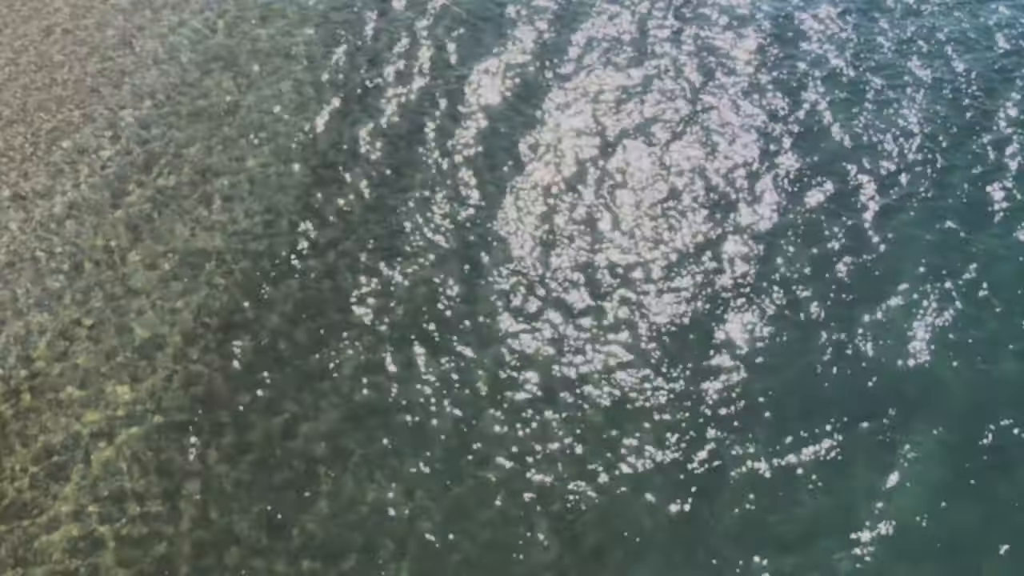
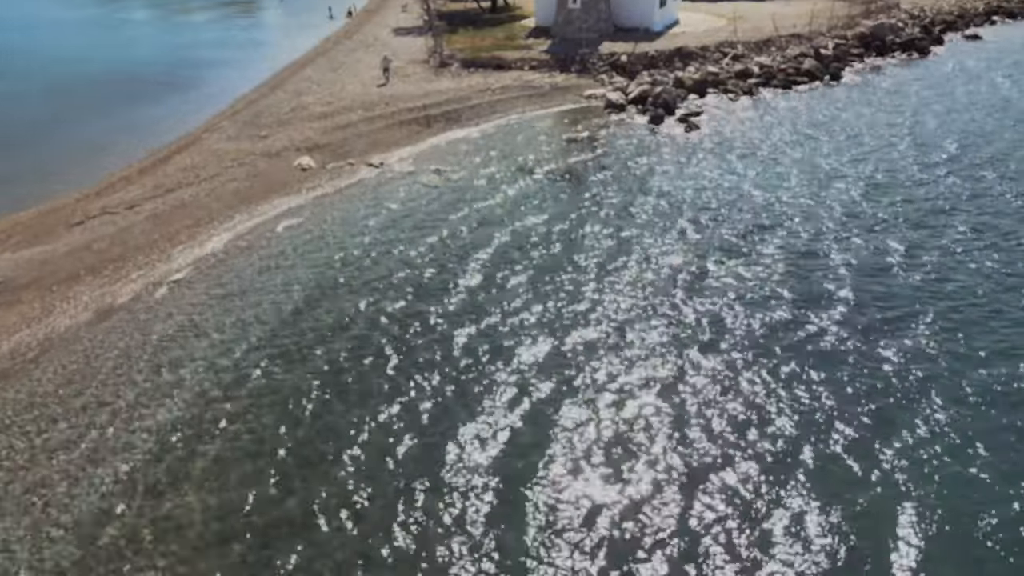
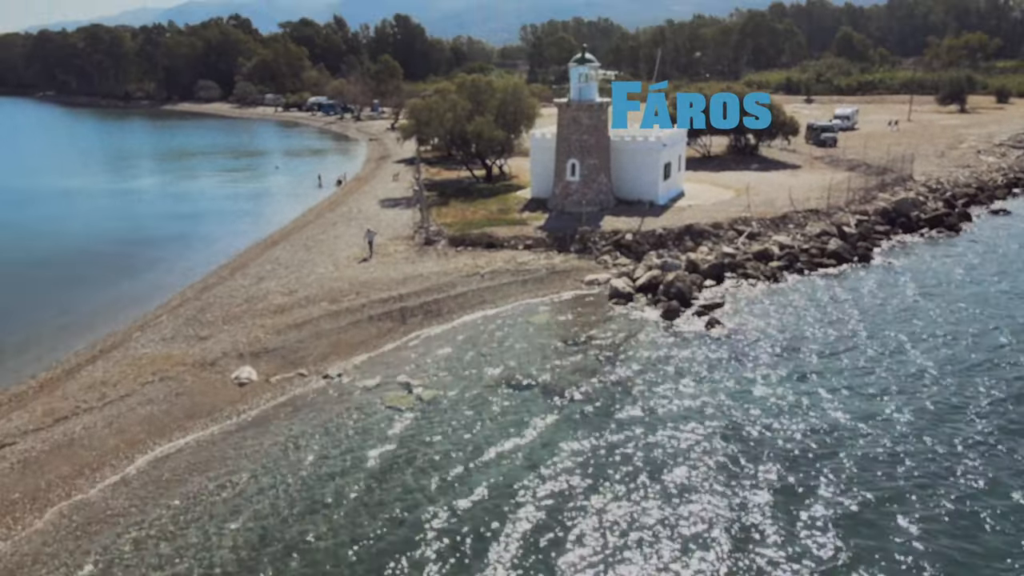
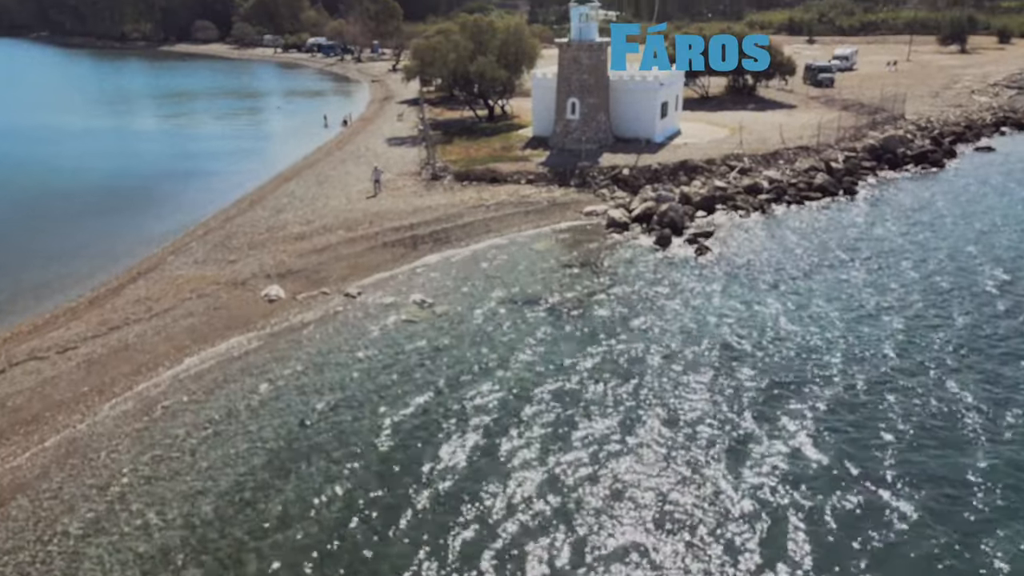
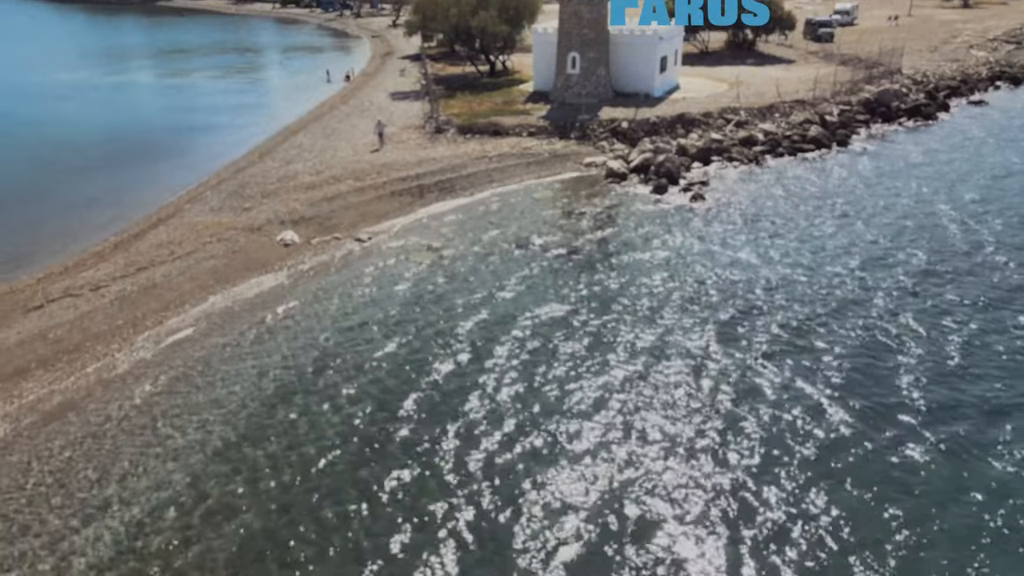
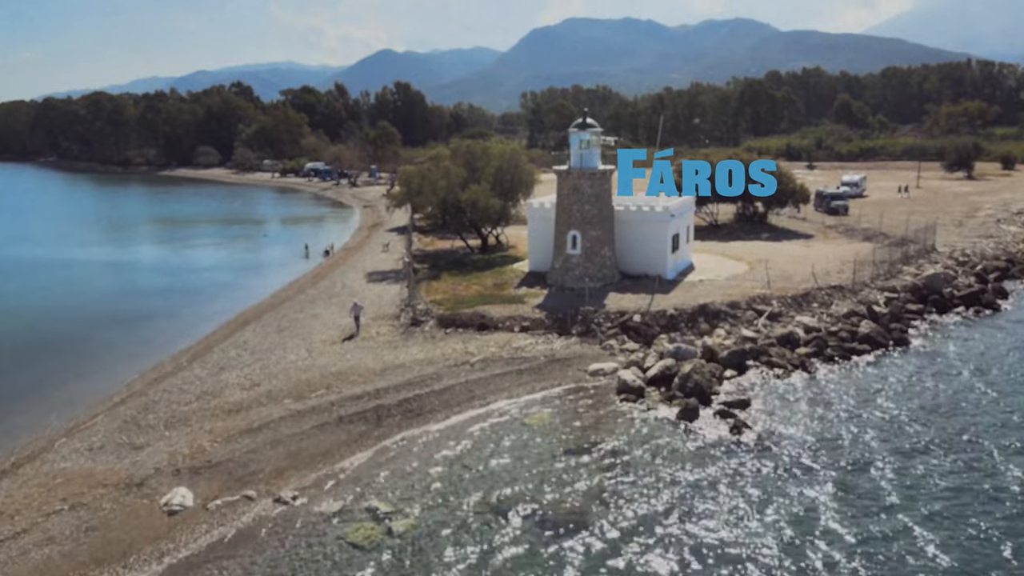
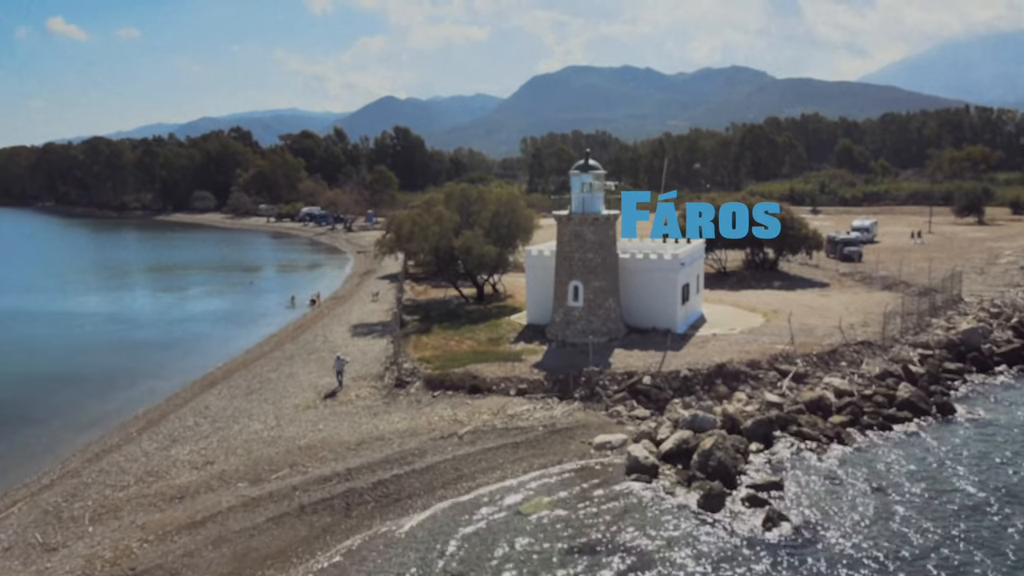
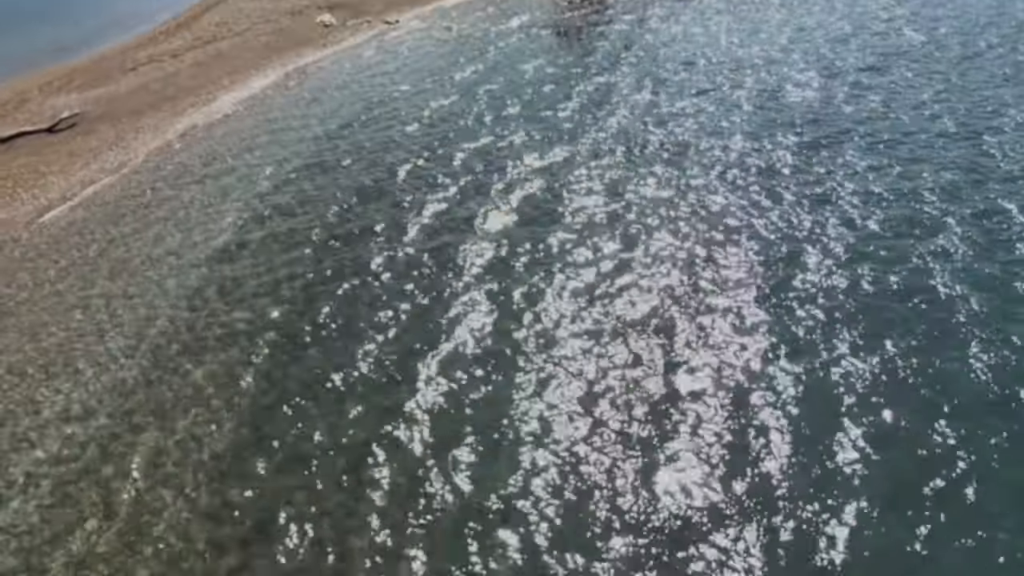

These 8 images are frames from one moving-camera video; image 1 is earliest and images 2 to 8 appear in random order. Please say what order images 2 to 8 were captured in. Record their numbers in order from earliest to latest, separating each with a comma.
8, 2, 5, 4, 3, 6, 7
